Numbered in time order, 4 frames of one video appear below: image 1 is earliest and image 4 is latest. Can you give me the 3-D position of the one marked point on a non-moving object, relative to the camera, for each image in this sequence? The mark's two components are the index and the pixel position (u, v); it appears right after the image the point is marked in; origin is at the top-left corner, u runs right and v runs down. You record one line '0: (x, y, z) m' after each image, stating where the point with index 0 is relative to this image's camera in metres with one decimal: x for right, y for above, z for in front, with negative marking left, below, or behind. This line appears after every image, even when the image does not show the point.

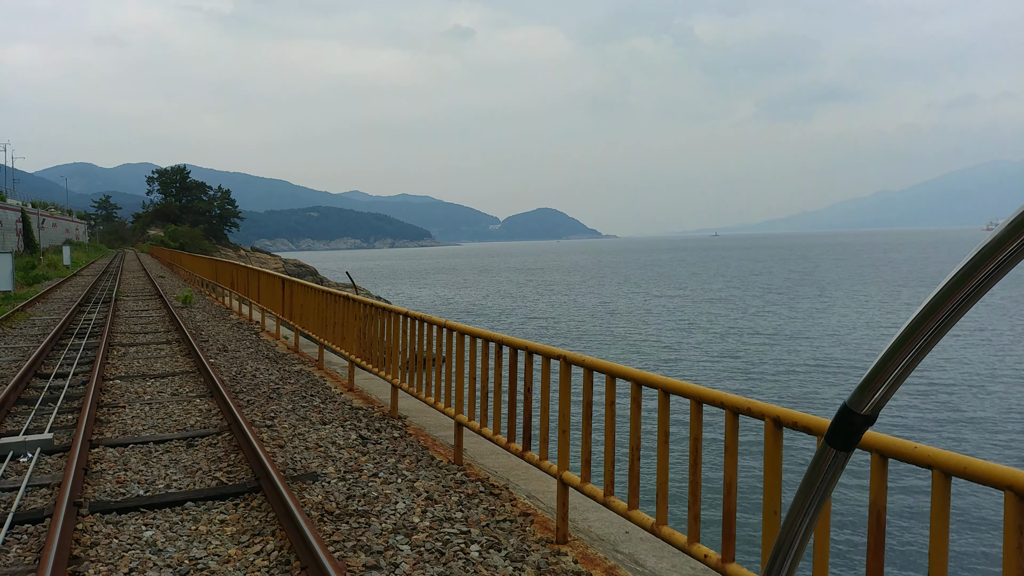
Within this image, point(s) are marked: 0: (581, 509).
0: (+0.6, -1.9, +6.2) m
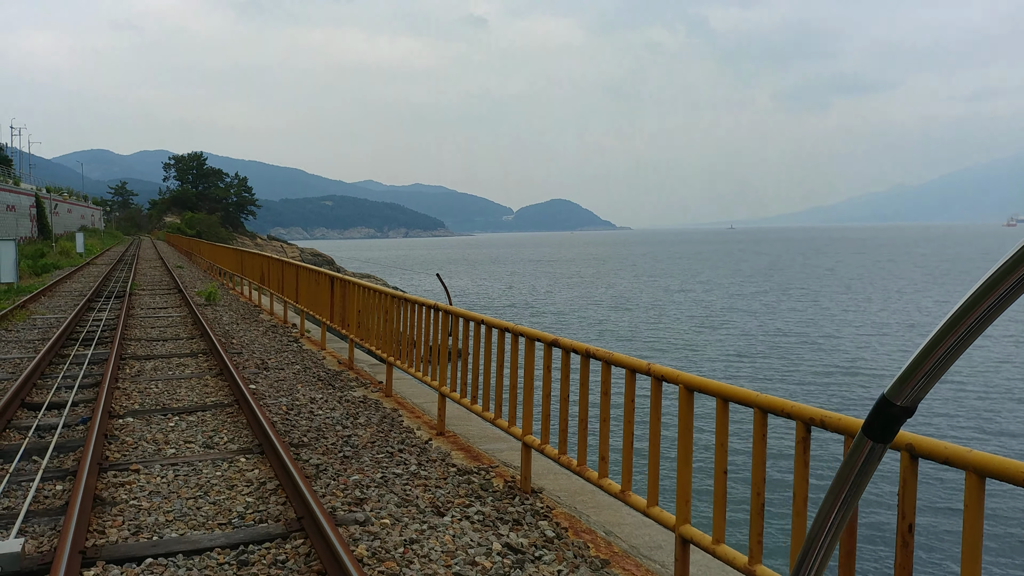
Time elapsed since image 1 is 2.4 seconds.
0: (+1.1, -1.9, +5.3) m
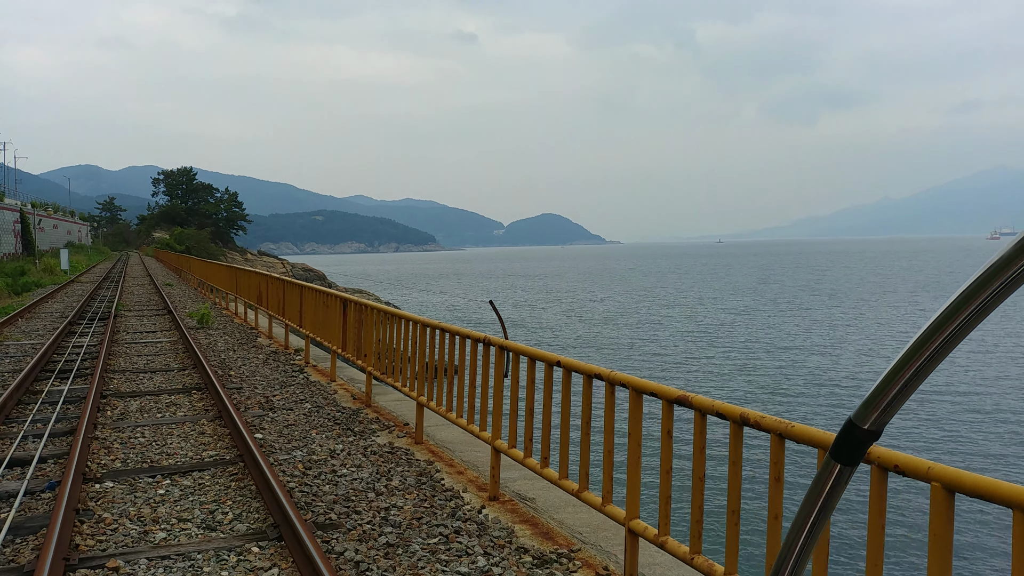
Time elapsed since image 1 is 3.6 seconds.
0: (+1.3, -2.0, +4.9) m
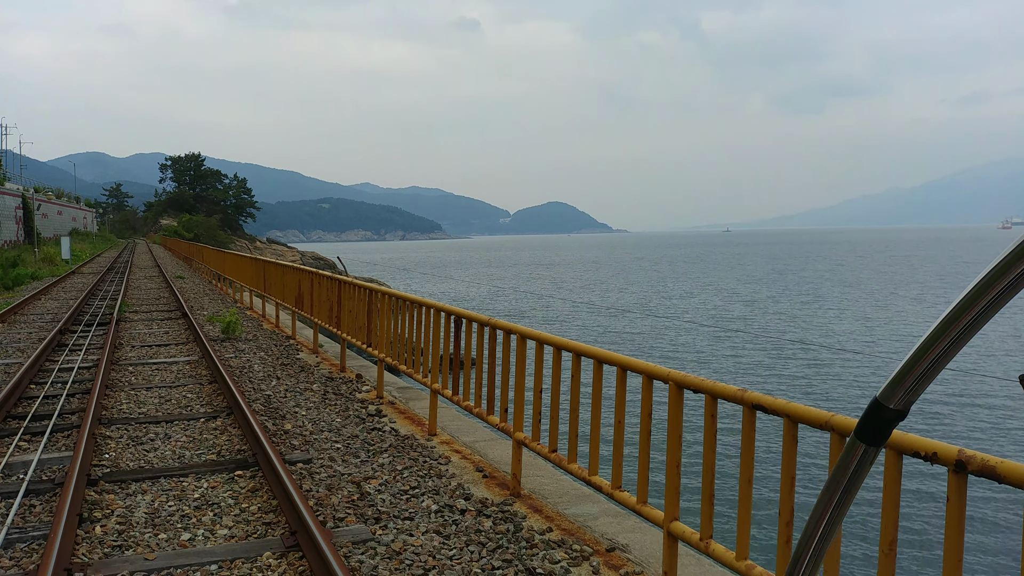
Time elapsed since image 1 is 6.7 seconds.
0: (+1.9, -2.1, +3.7) m
